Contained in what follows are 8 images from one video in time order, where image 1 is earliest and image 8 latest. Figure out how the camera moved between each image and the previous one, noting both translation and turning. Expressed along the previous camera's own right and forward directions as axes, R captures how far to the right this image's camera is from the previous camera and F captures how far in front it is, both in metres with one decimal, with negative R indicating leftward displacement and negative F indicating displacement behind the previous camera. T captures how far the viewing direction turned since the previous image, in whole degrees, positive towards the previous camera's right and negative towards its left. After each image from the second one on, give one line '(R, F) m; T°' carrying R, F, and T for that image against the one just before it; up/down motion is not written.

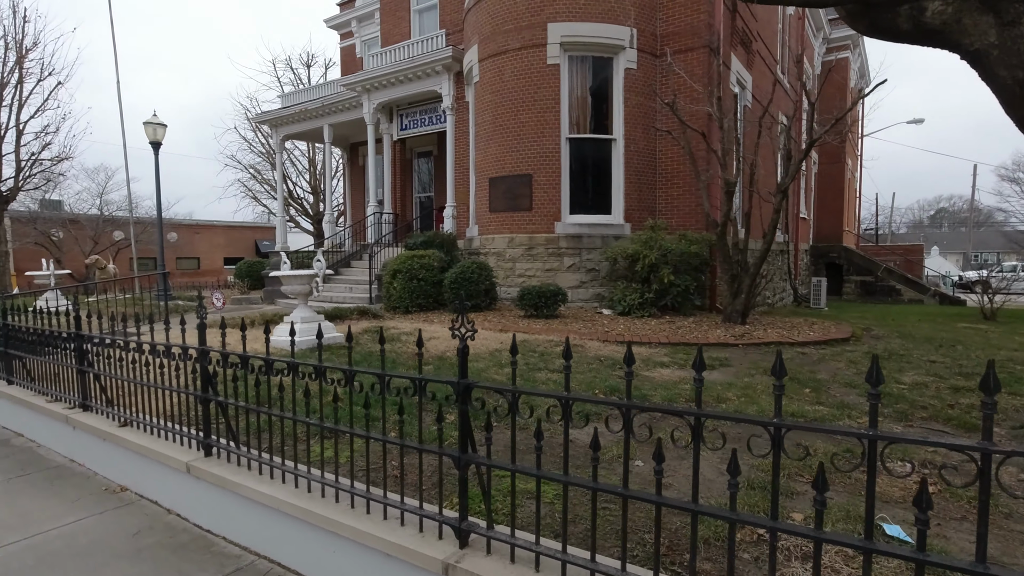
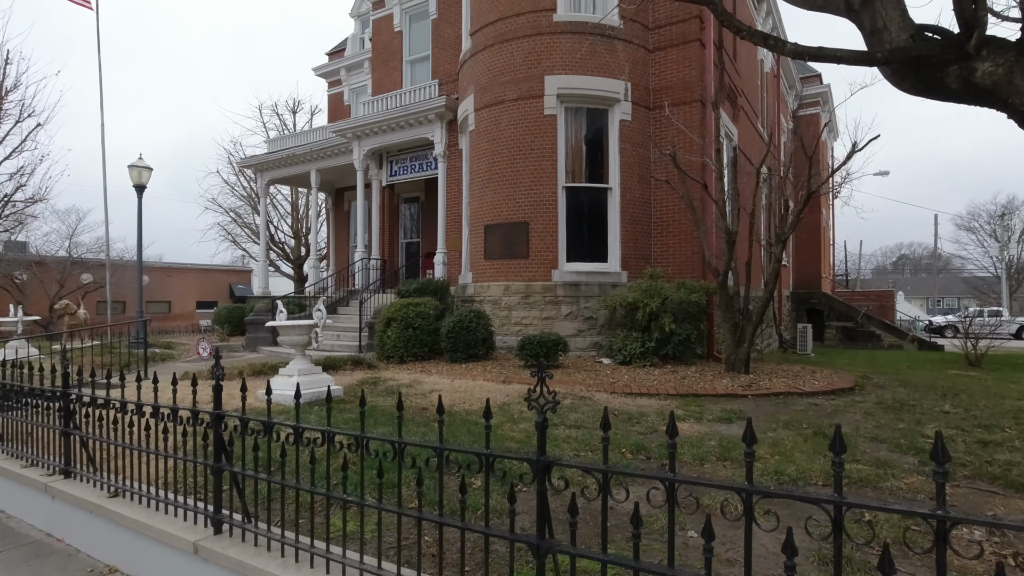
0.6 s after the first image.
(-0.4, +0.2) m; +2°
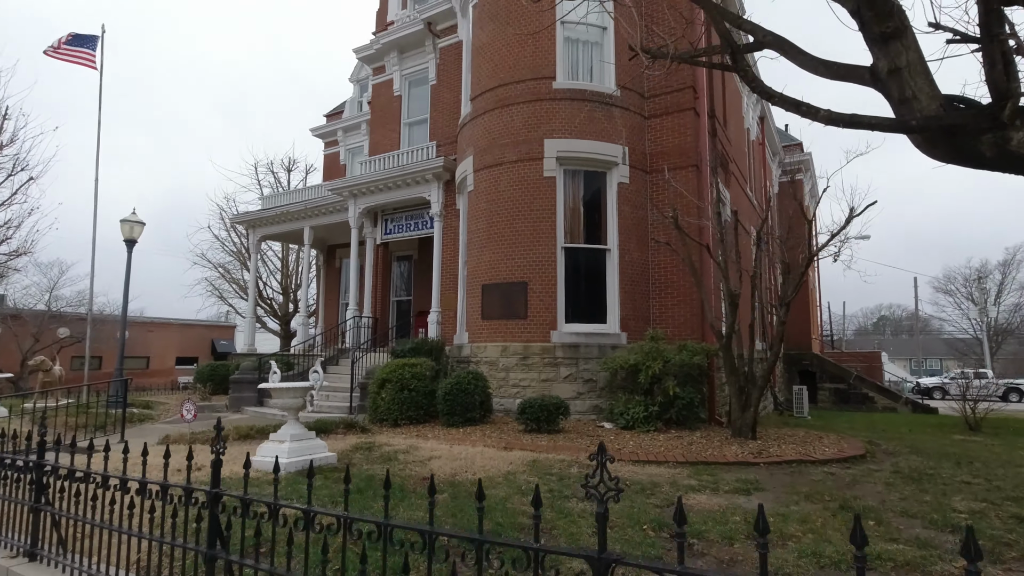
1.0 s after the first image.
(-0.2, +0.2) m; +1°
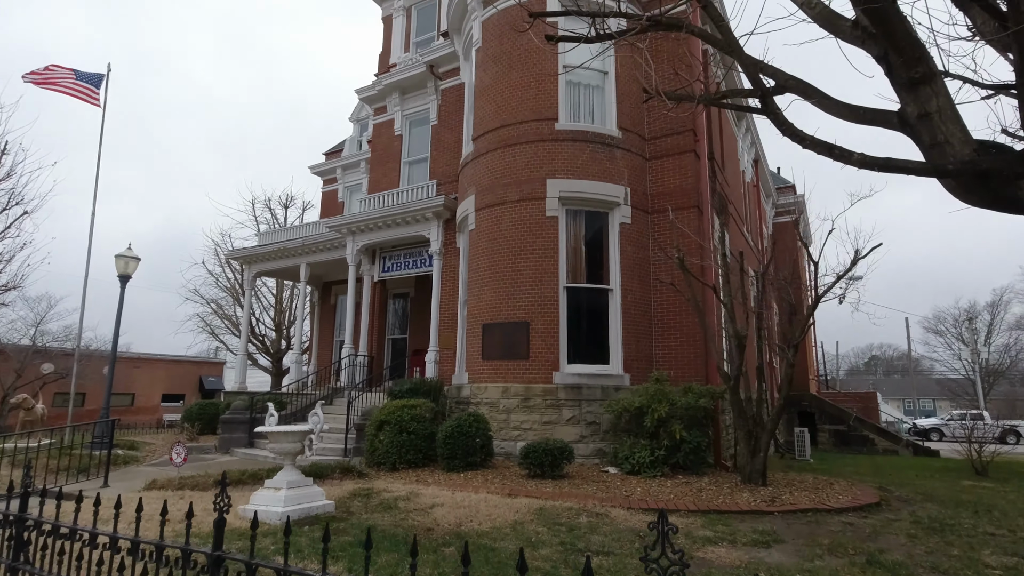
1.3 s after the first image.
(-0.2, +0.1) m; +1°
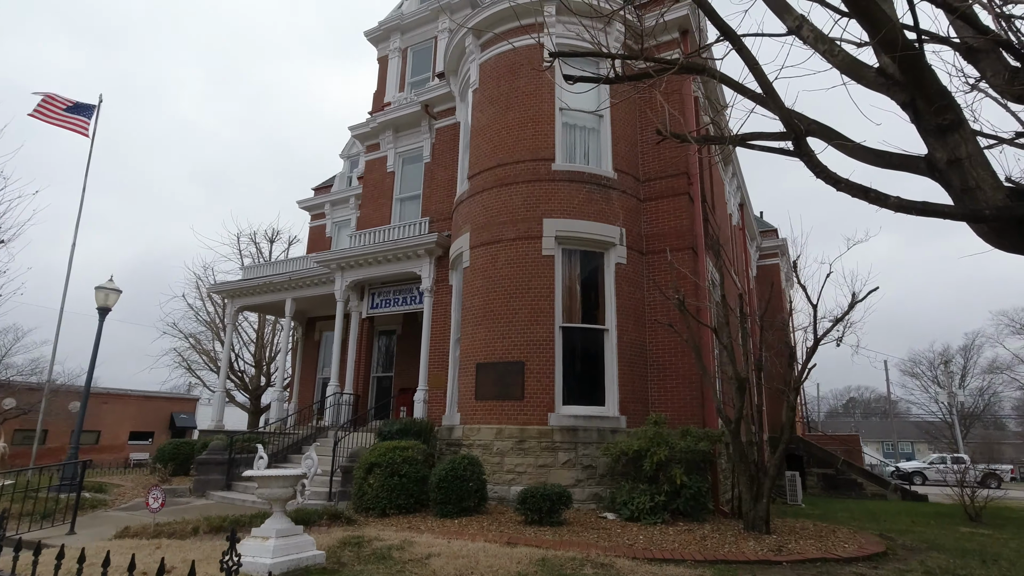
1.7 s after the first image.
(-0.3, +0.1) m; +2°
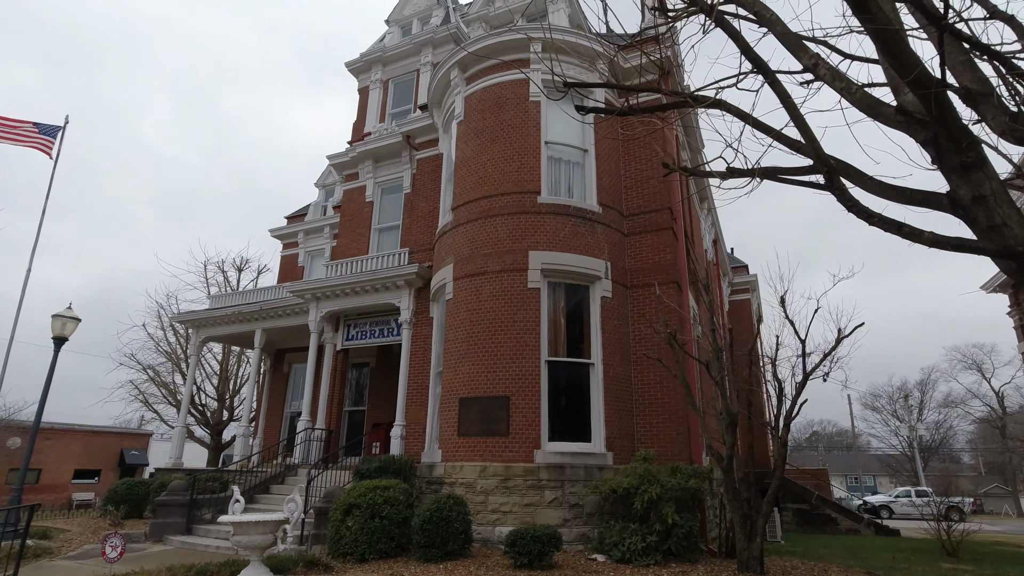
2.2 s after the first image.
(-0.3, +0.2) m; +3°
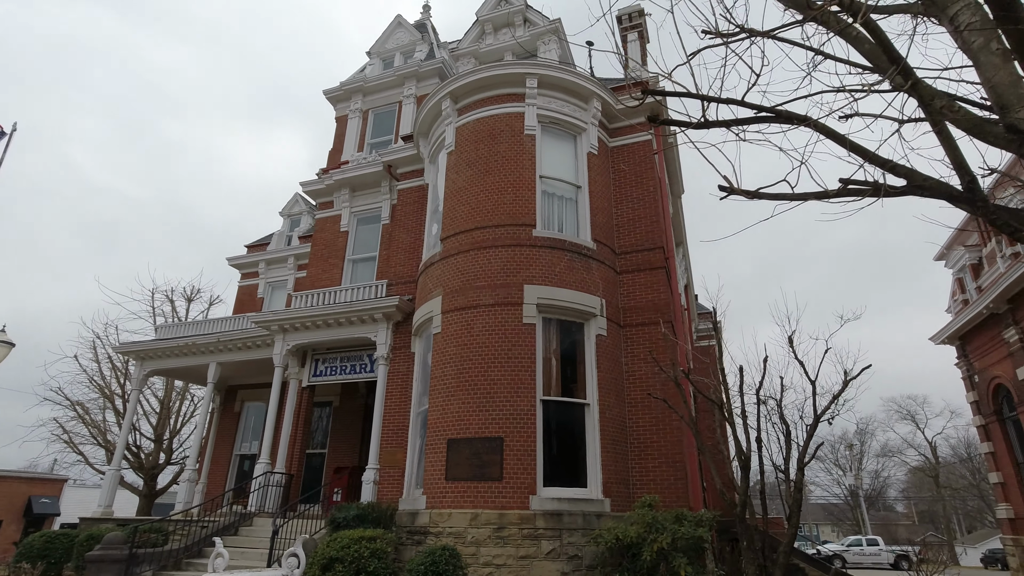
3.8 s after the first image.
(-0.8, +0.5) m; +5°
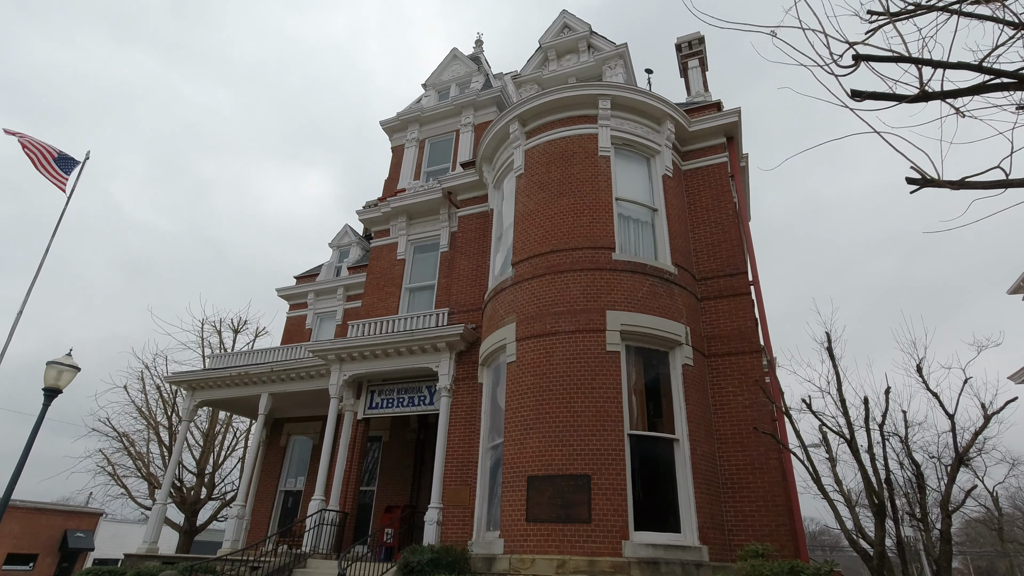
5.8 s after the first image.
(-1.0, +0.6) m; -3°
